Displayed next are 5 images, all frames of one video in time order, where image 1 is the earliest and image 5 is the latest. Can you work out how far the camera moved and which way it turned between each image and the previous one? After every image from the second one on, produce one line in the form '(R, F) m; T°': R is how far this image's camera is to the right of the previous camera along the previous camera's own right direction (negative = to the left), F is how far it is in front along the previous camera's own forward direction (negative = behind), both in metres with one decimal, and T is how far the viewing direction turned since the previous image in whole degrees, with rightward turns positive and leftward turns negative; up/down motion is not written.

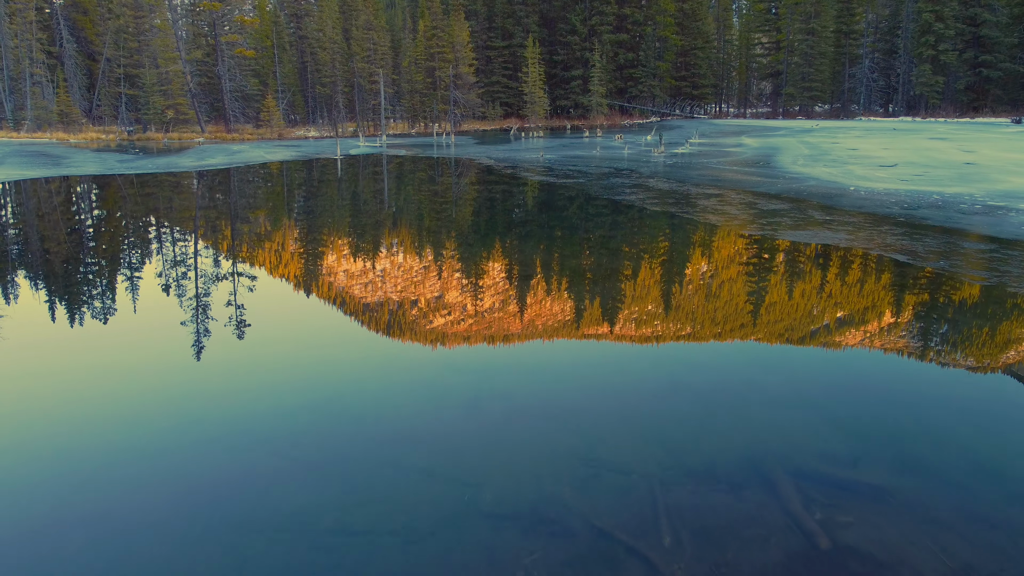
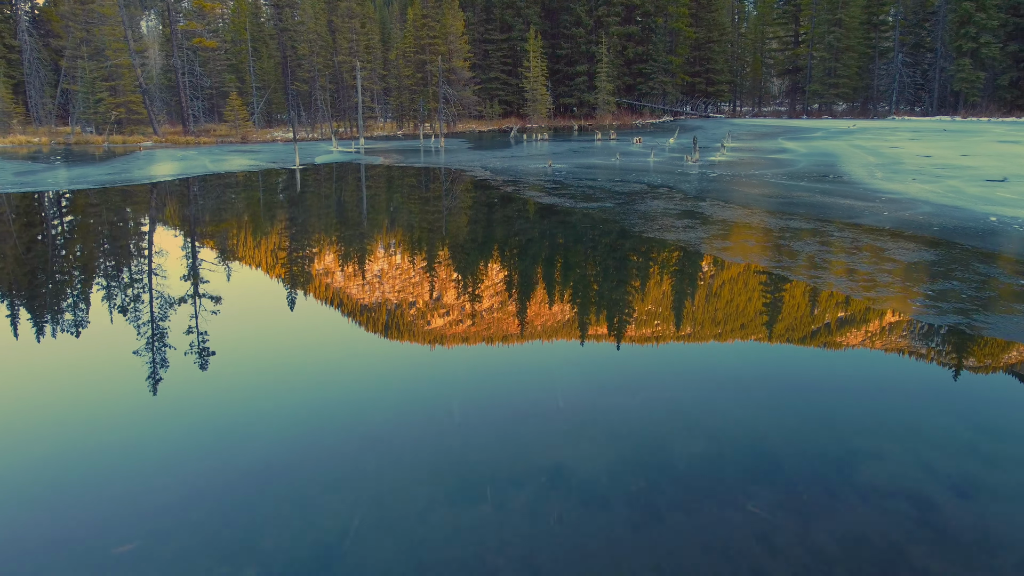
(0.0, +3.7) m; 0°
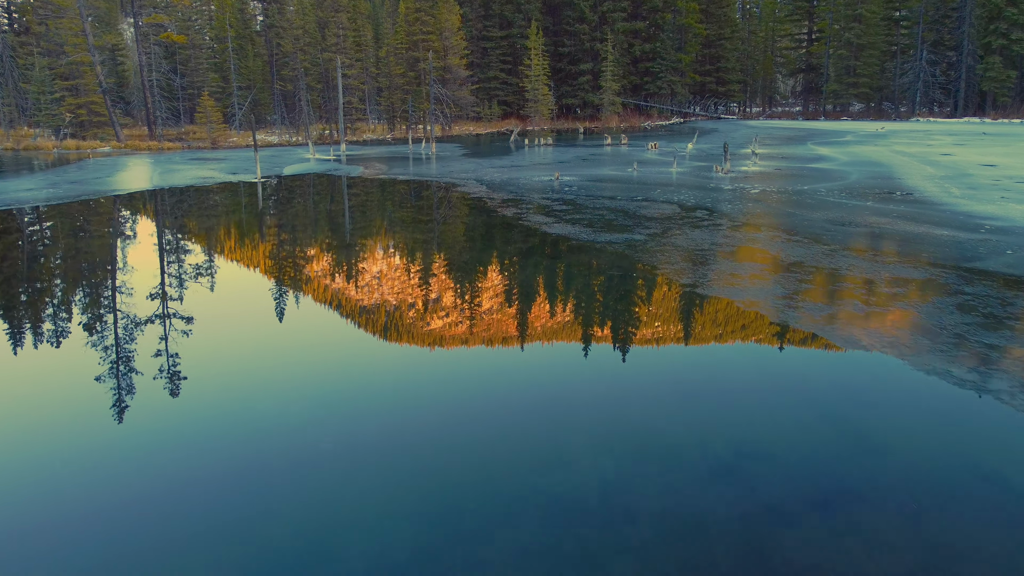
(0.0, +2.3) m; 0°
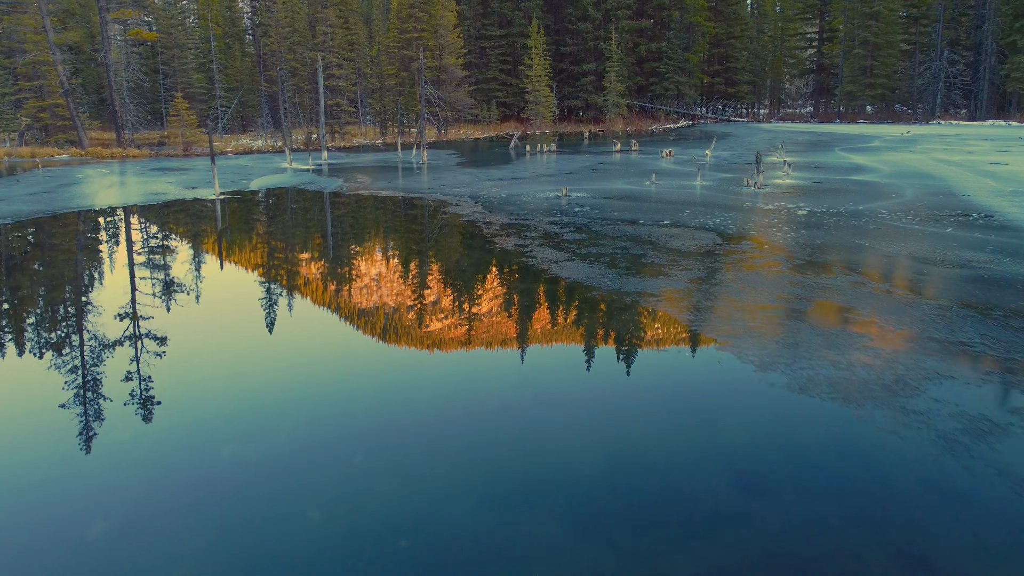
(0.0, +1.8) m; 0°
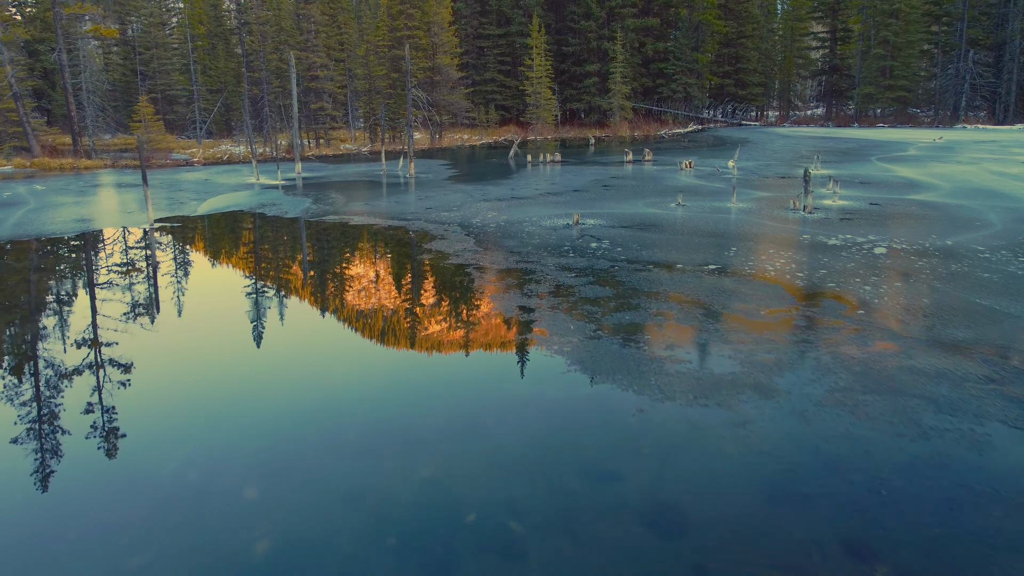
(0.0, +2.0) m; 0°
